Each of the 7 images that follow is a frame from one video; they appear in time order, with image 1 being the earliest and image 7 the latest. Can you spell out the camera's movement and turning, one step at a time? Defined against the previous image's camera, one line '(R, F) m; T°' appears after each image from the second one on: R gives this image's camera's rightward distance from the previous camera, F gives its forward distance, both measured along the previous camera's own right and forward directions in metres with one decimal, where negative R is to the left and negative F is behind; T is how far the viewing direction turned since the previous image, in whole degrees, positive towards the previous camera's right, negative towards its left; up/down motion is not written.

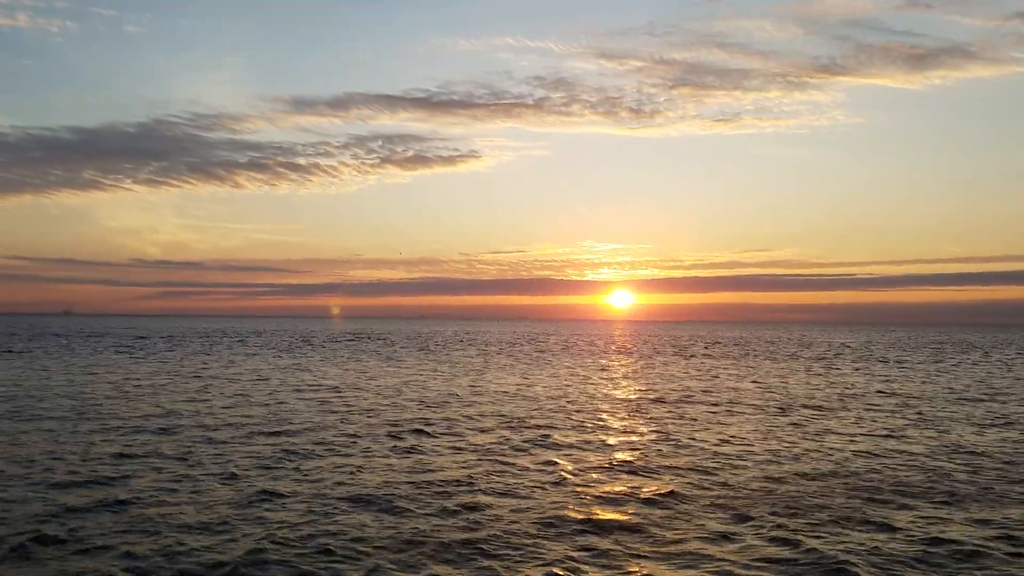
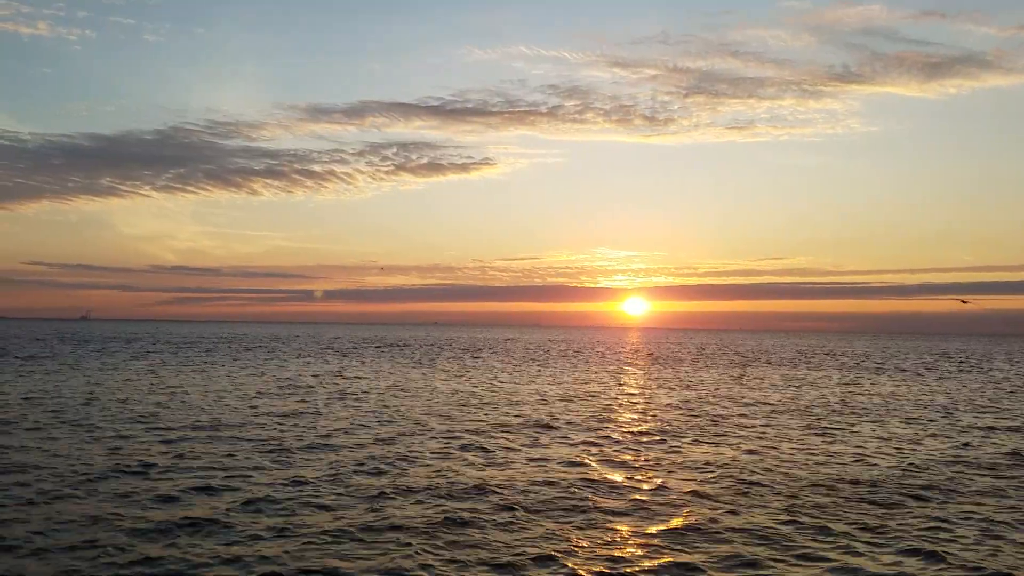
(-3.9, -5.8) m; -1°
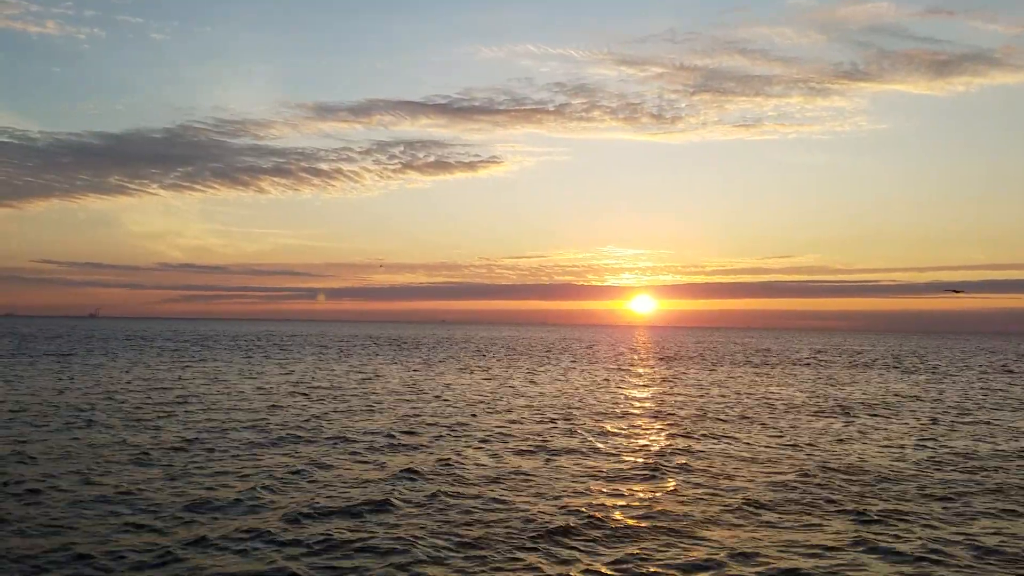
(-3.0, -2.6) m; 0°
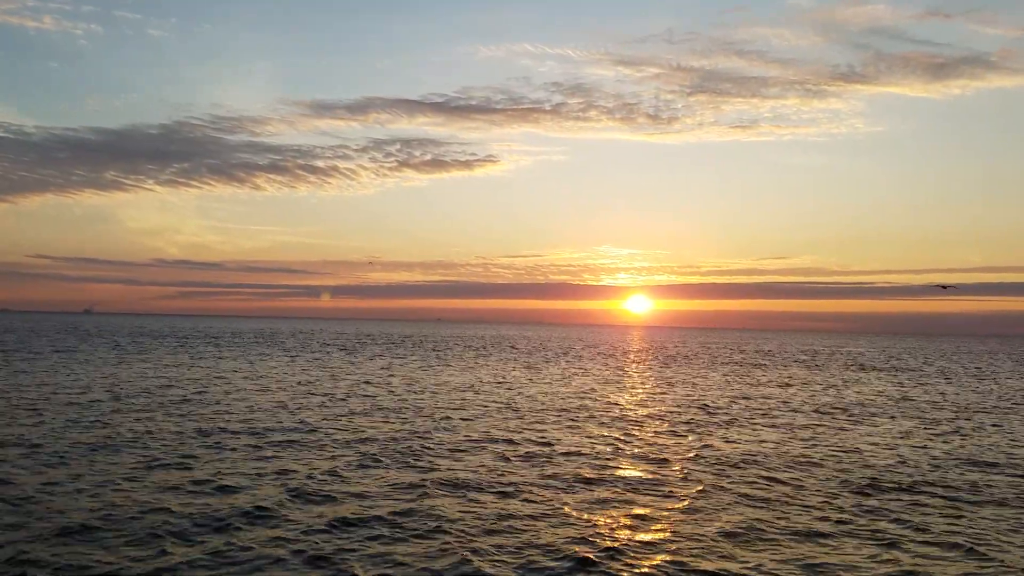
(+1.5, -1.1) m; 0°
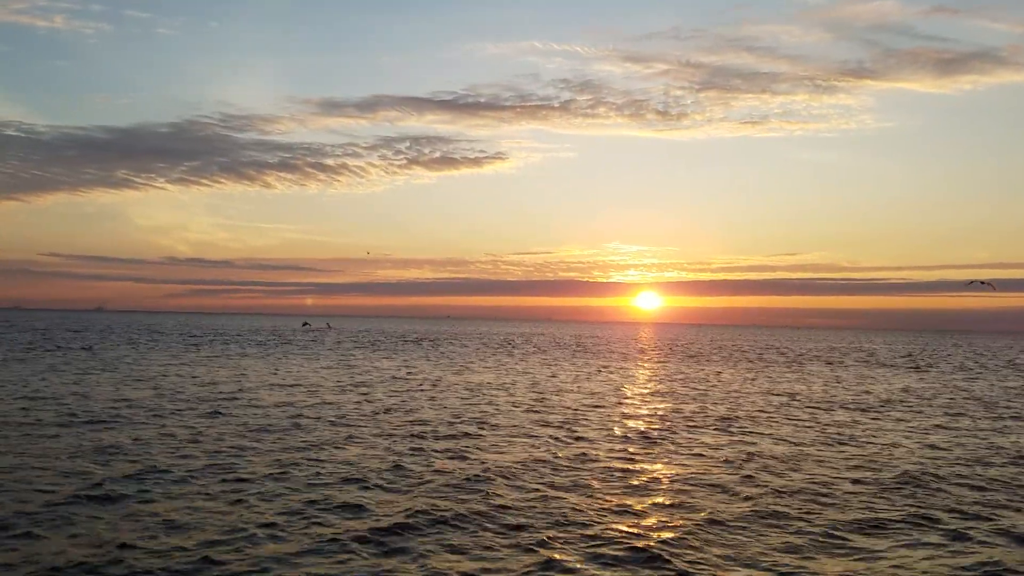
(-1.2, -2.5) m; -1°
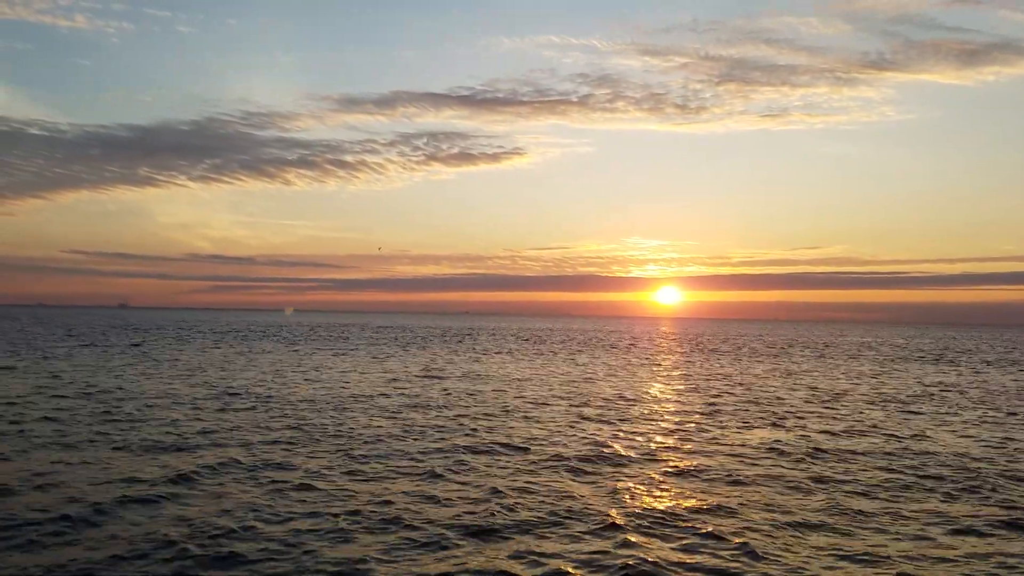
(-1.5, -5.1) m; -1°
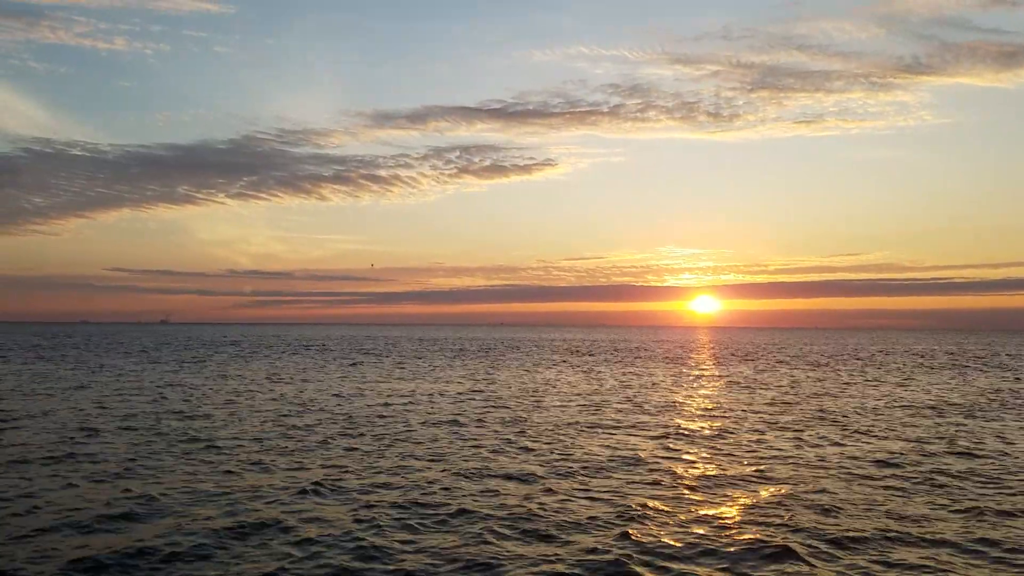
(-0.8, -3.5) m; -3°
